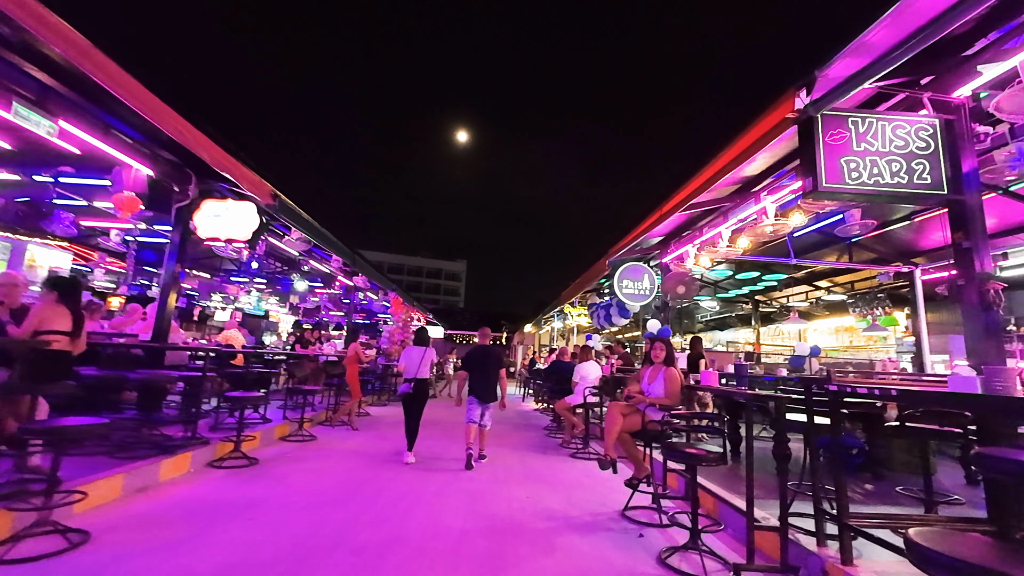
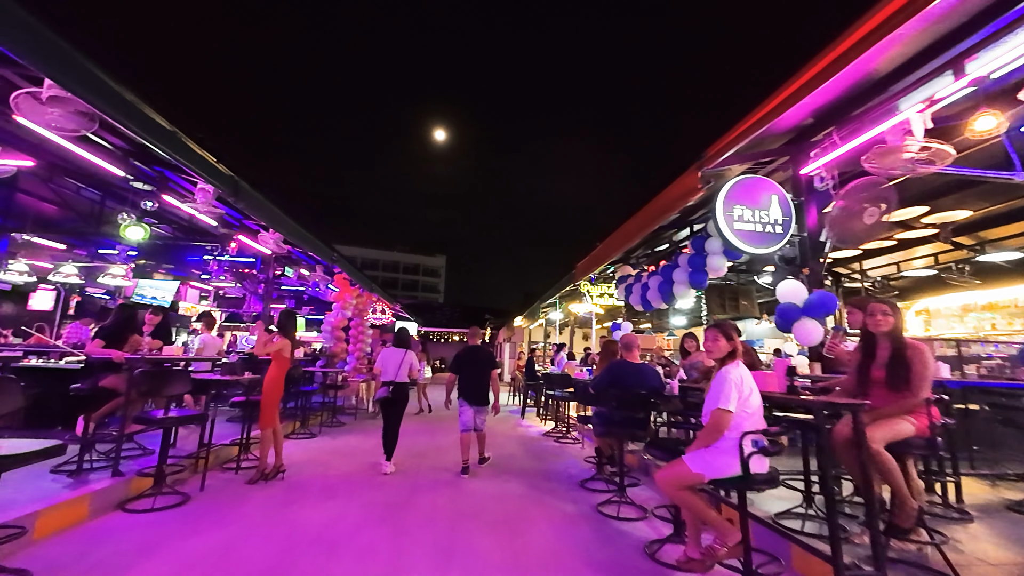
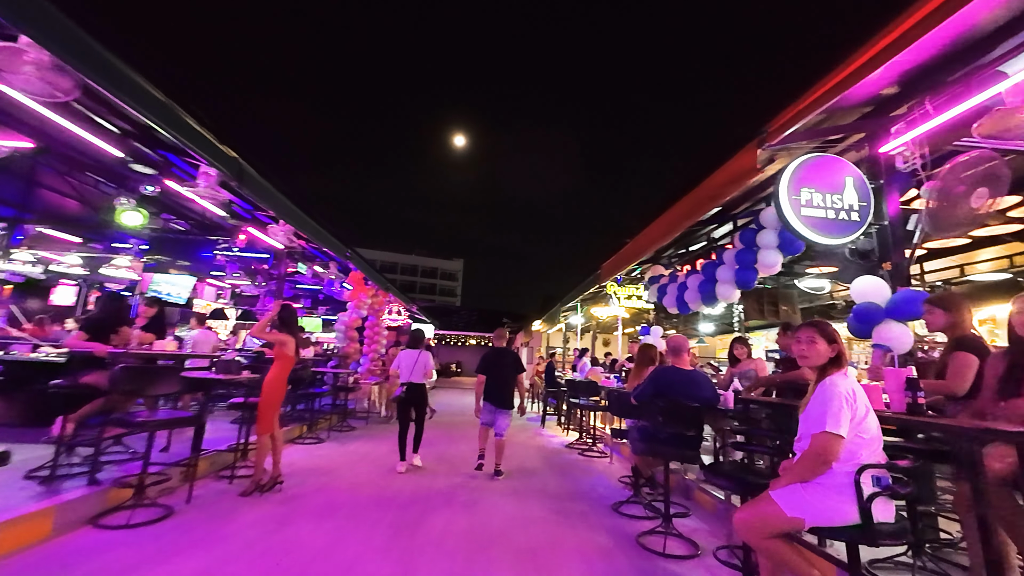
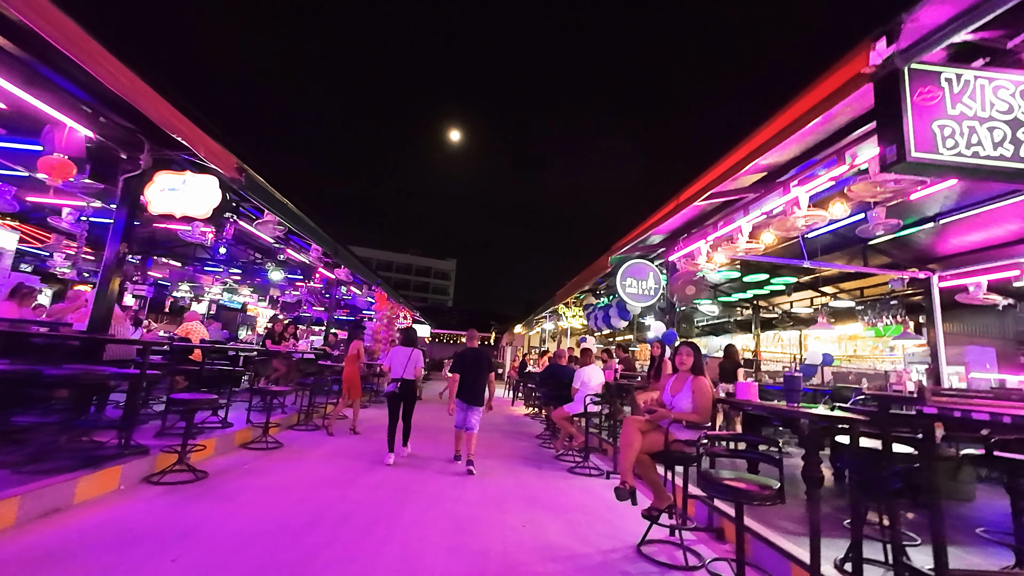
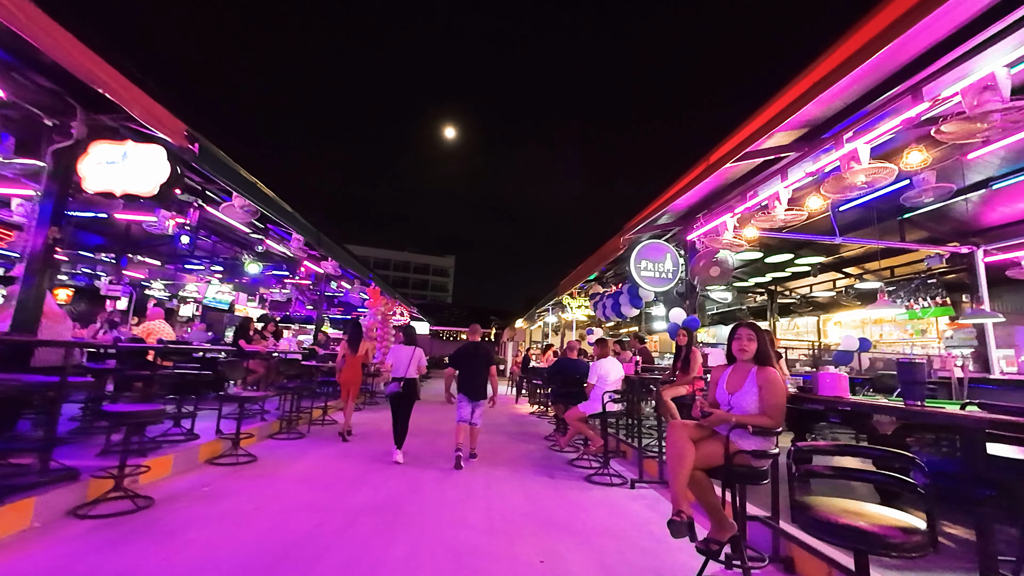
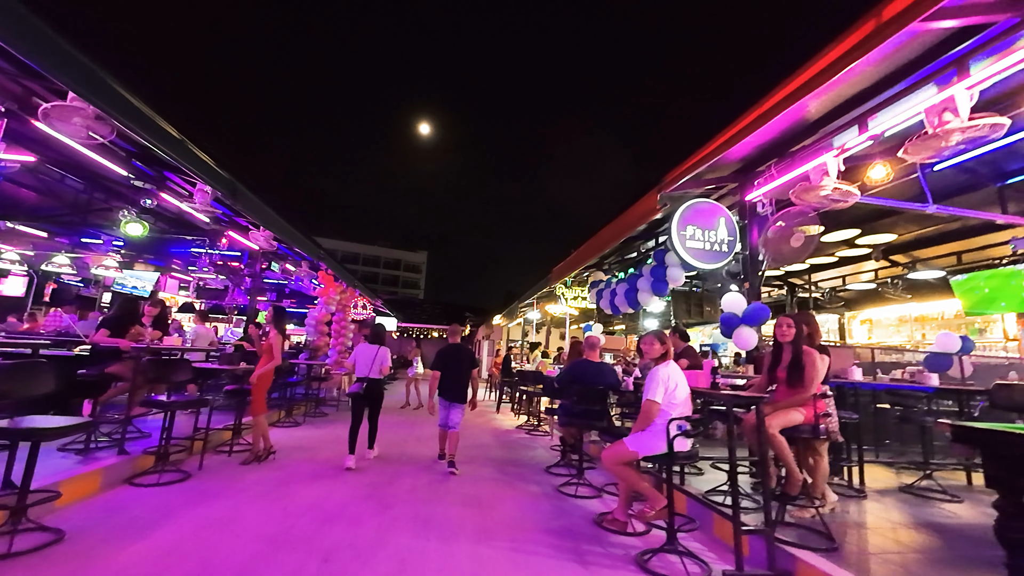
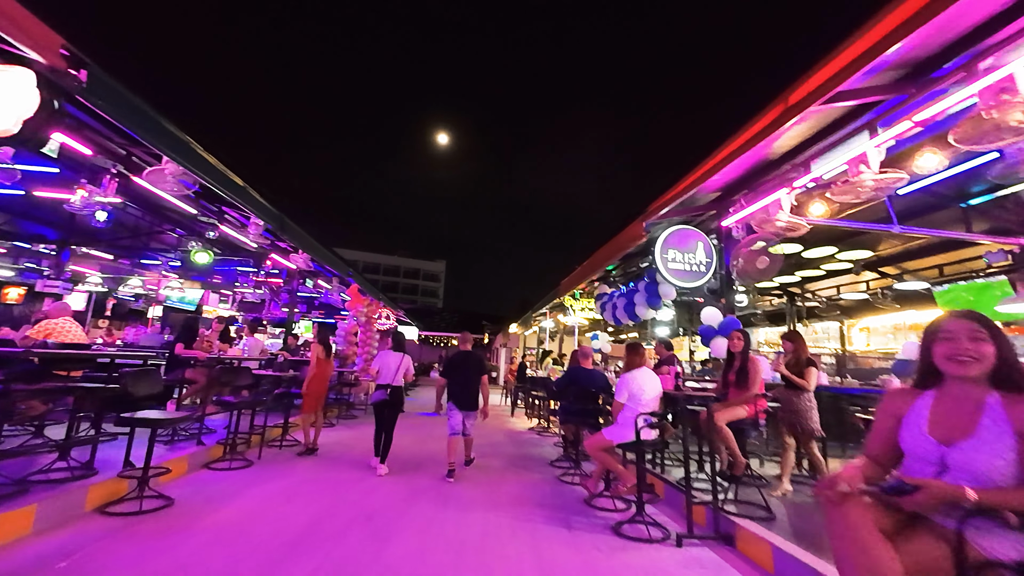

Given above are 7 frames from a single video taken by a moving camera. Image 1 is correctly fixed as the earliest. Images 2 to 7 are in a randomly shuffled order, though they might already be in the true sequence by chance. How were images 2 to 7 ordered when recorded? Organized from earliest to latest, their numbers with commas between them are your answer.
4, 5, 7, 6, 2, 3
